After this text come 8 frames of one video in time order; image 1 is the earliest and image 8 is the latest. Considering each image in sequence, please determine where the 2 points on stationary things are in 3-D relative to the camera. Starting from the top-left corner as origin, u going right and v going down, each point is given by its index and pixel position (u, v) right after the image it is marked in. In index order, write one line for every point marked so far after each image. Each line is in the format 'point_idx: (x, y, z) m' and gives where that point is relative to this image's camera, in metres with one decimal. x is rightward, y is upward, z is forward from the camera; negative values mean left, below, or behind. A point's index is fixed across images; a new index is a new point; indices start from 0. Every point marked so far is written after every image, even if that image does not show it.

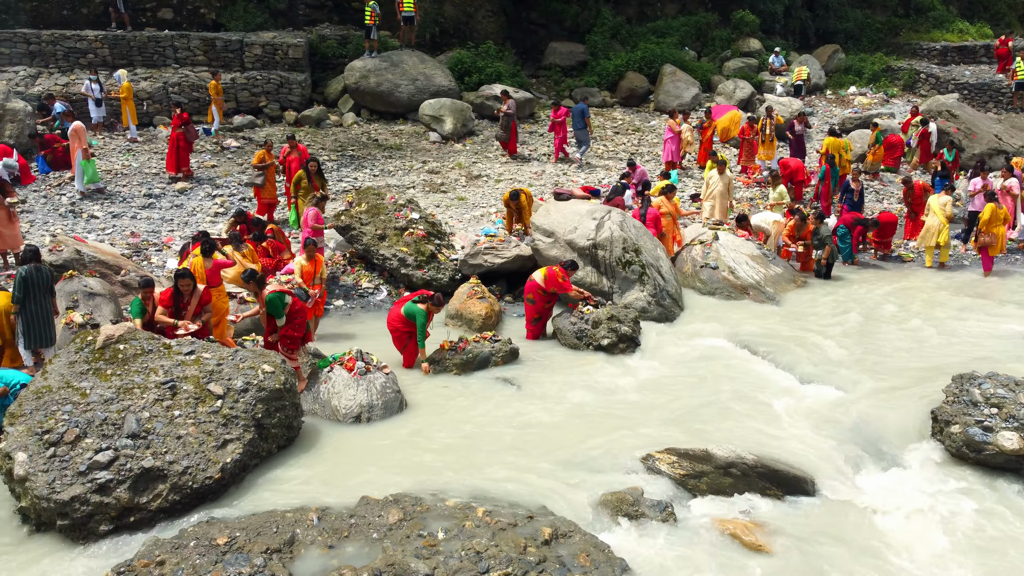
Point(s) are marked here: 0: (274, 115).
0: (-4.6, +3.4, +16.6) m
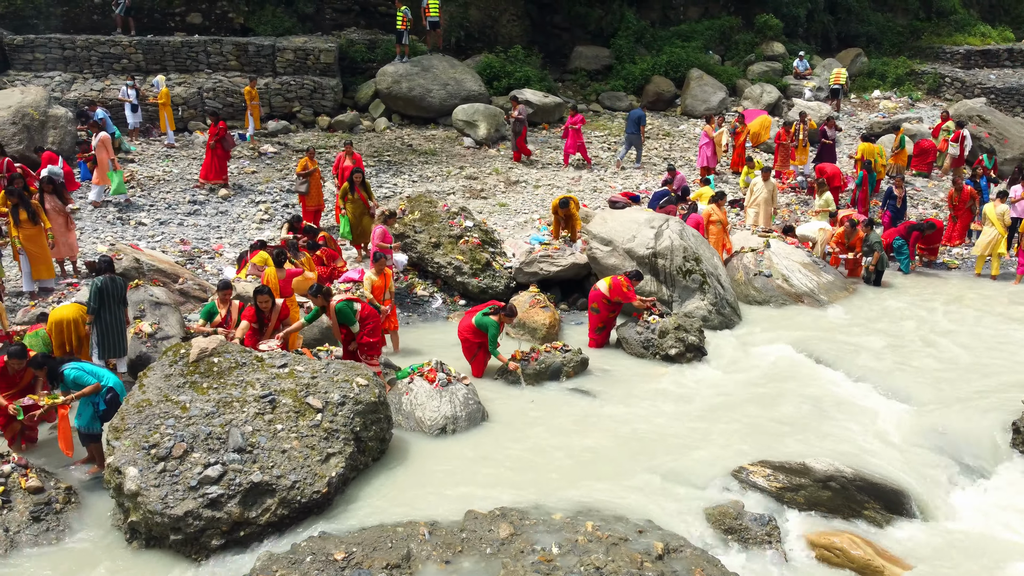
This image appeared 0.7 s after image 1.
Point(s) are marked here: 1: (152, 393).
0: (-4.0, +3.3, +16.6) m
1: (-2.4, -0.7, +5.6) m
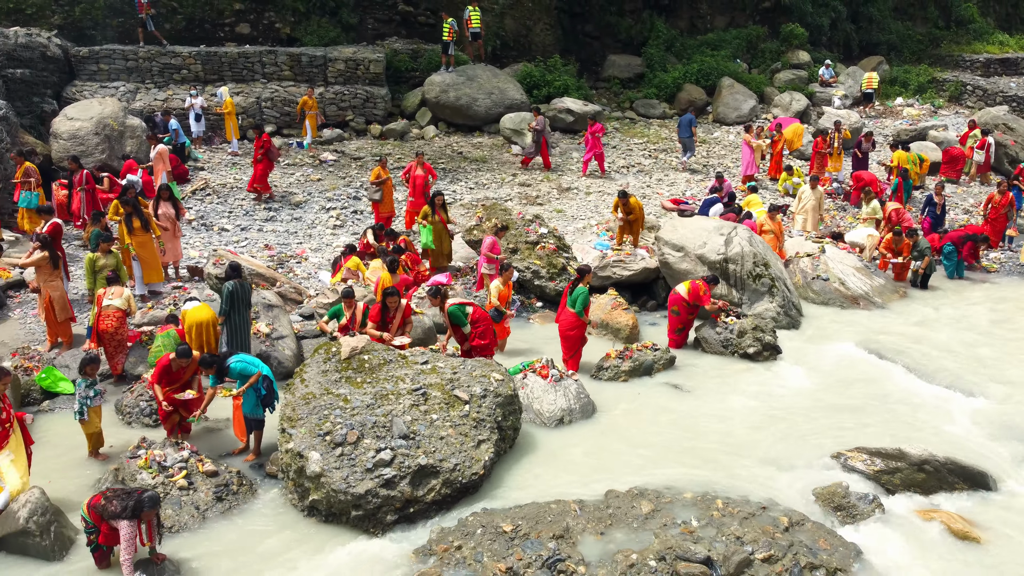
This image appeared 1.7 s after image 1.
0: (-3.1, +3.3, +17.3) m
1: (-1.4, -0.7, +6.3) m
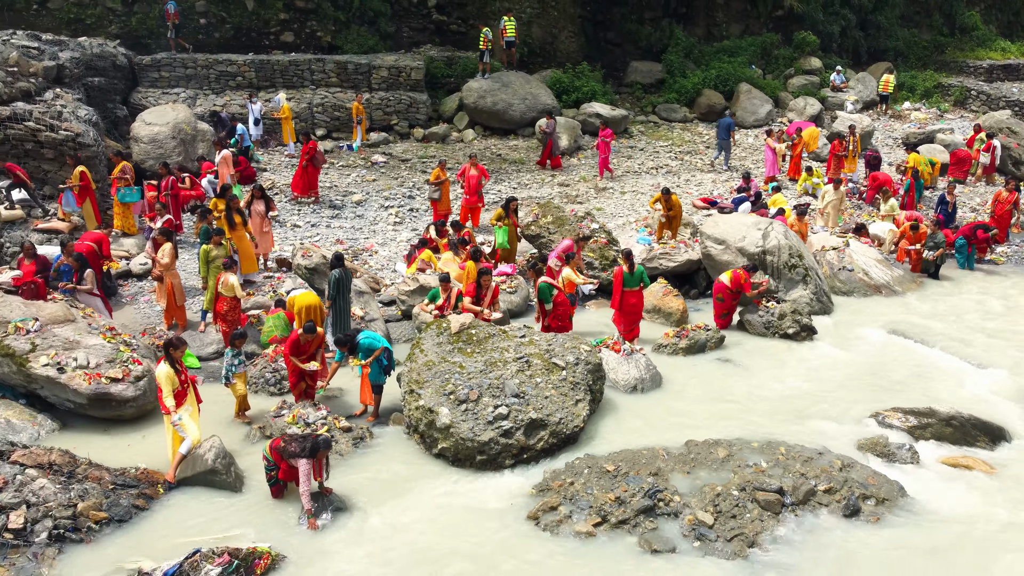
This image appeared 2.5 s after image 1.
0: (-2.4, +3.4, +18.4) m
1: (-0.7, -0.6, +7.3) m
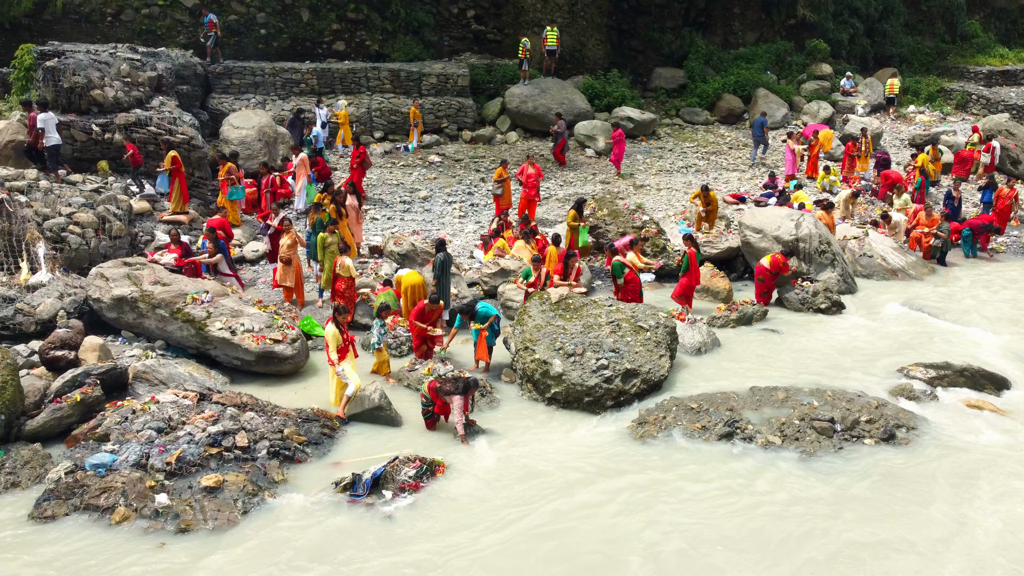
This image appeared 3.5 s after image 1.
0: (-1.4, +3.6, +20.0) m
1: (+0.3, -0.3, +9.0) m
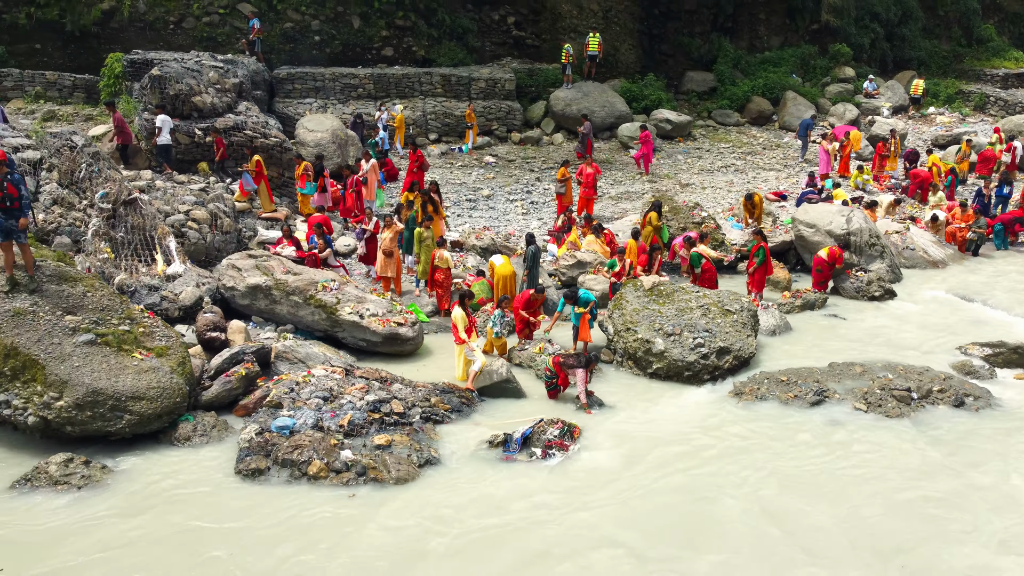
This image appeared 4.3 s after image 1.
0: (-0.3, +3.8, +21.0) m
1: (+1.5, -0.2, +10.0) m
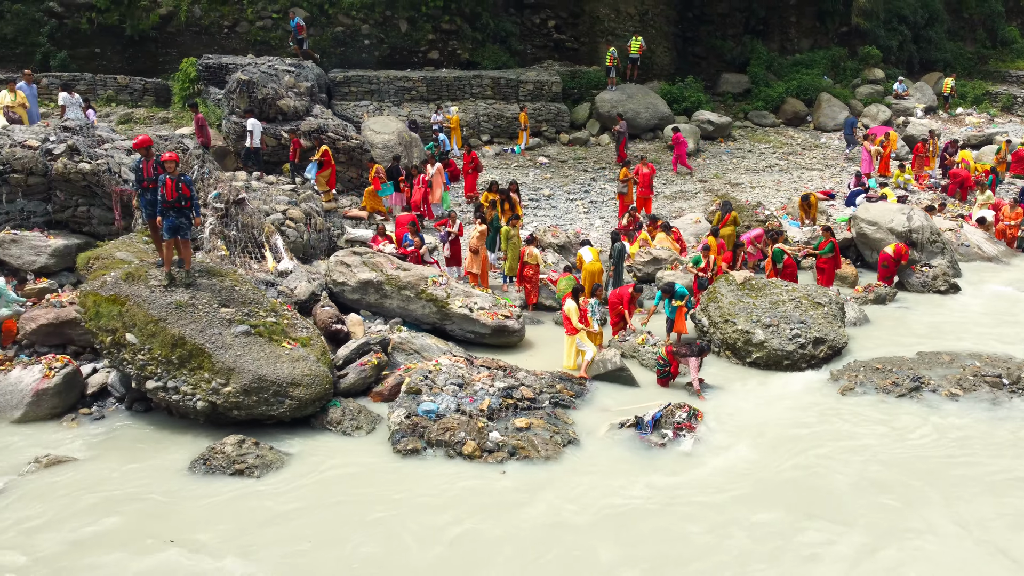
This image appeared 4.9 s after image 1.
0: (+0.9, +3.9, +21.6) m
1: (+2.8, -0.1, +10.6) m
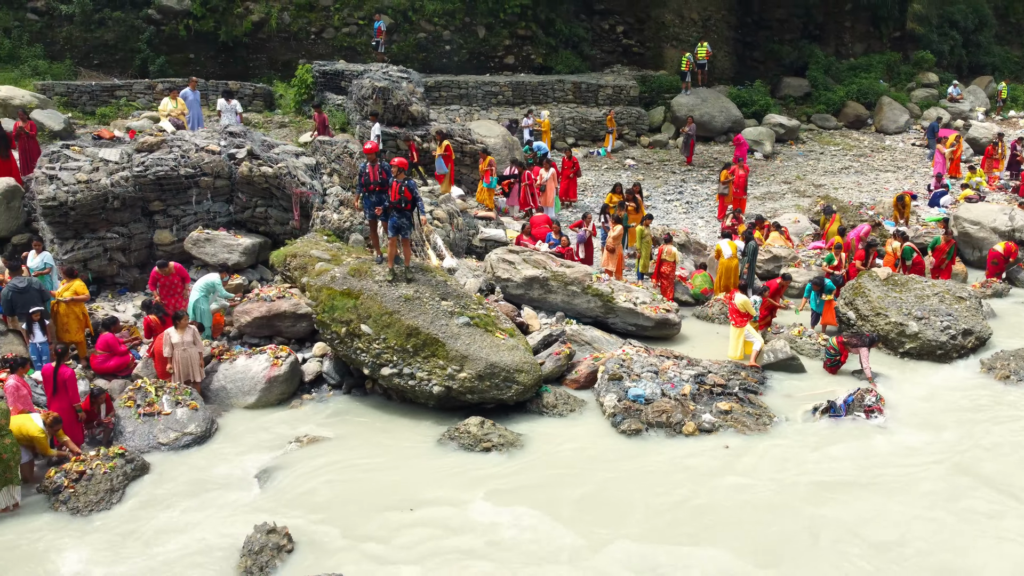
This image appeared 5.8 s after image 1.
0: (+3.1, +3.9, +22.3) m
1: (+4.9, -0.1, +11.3) m
